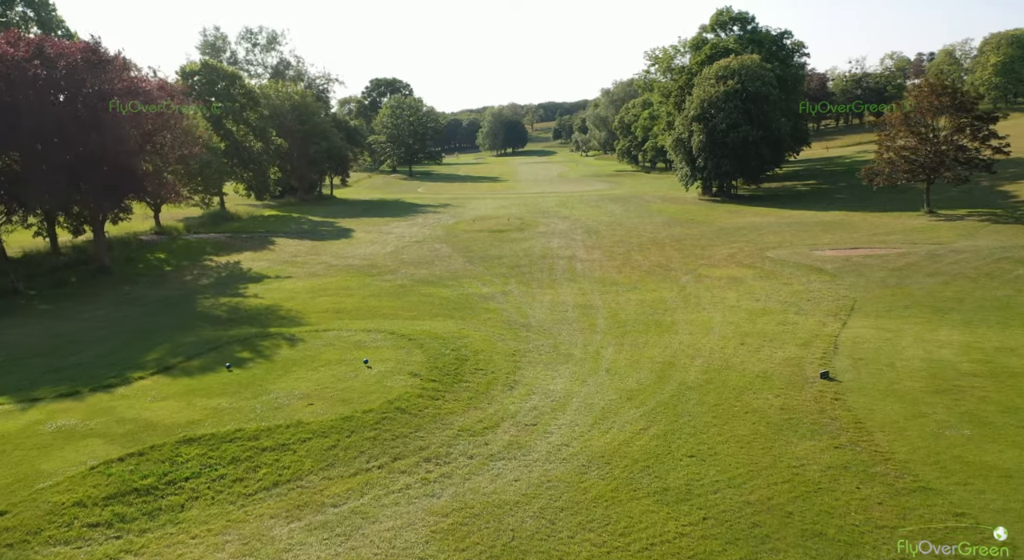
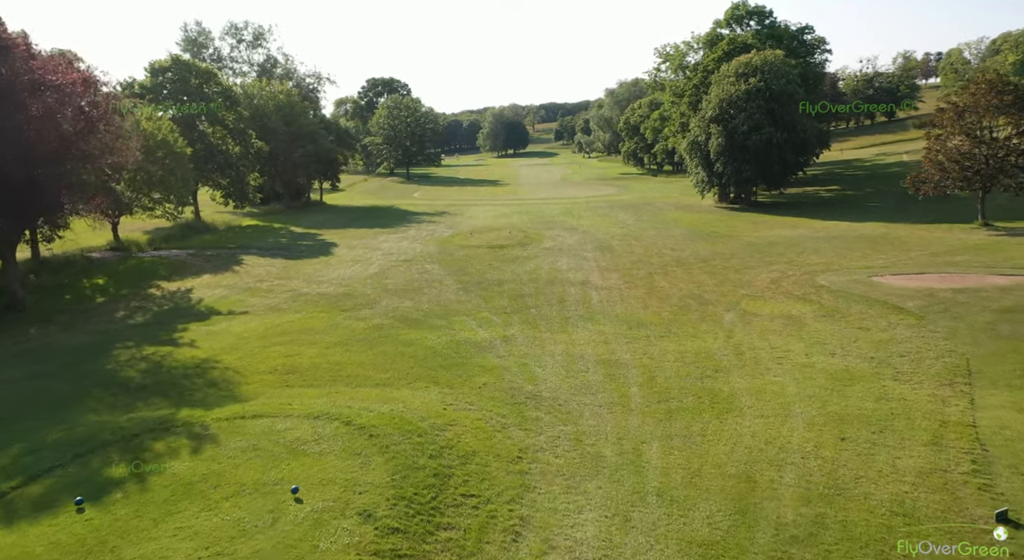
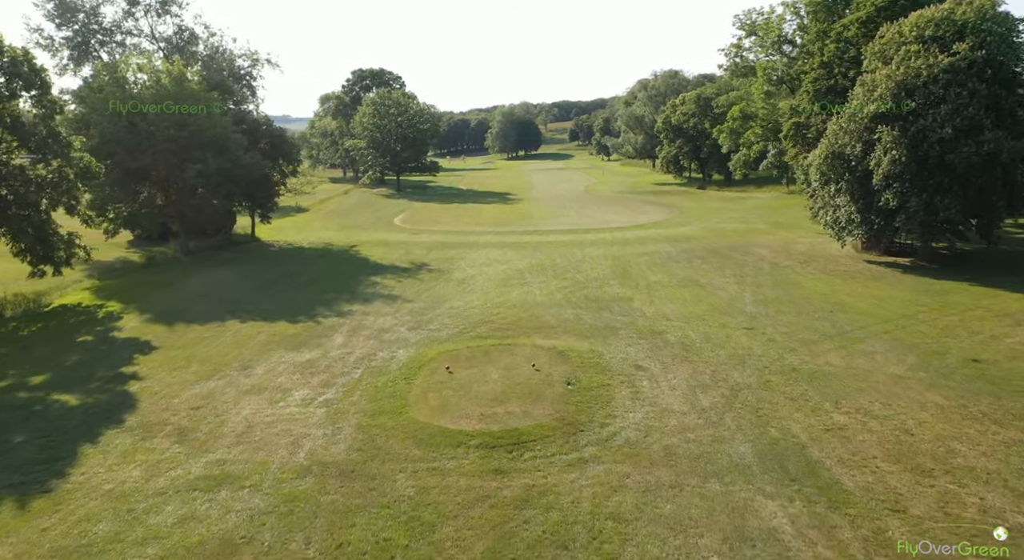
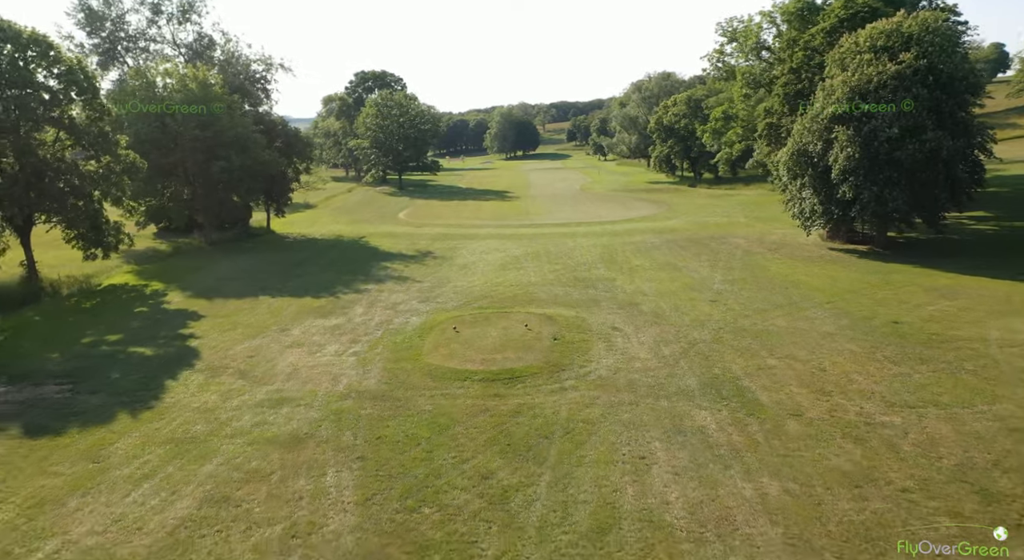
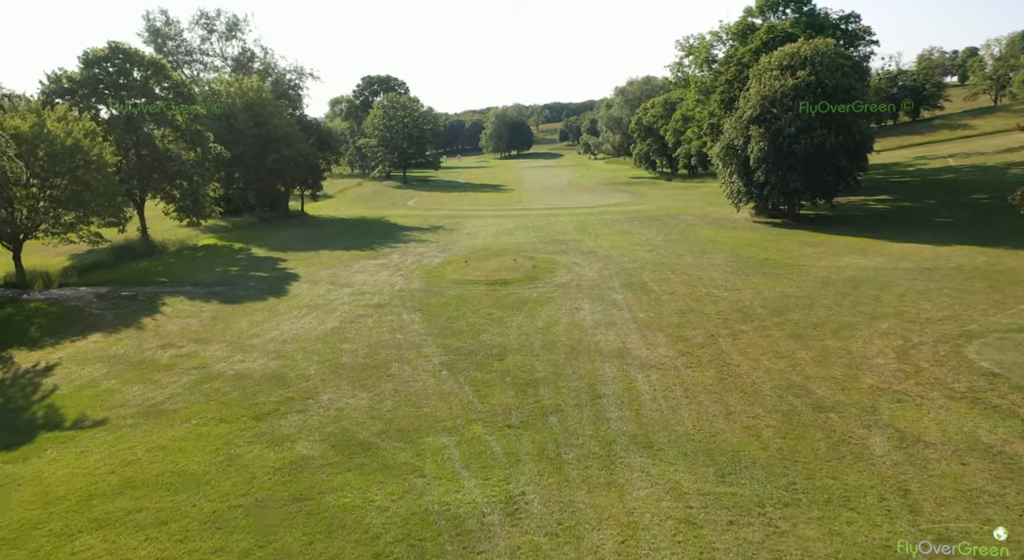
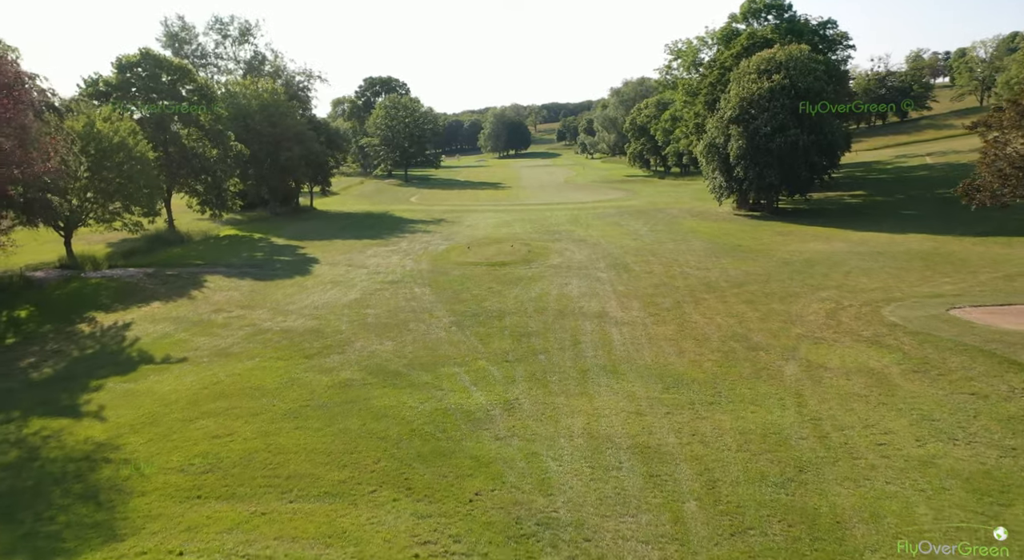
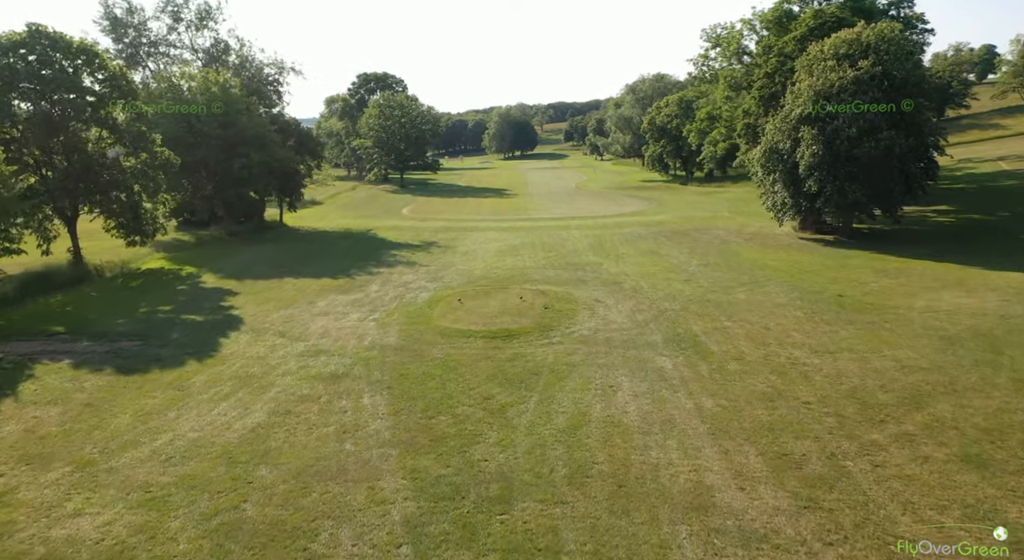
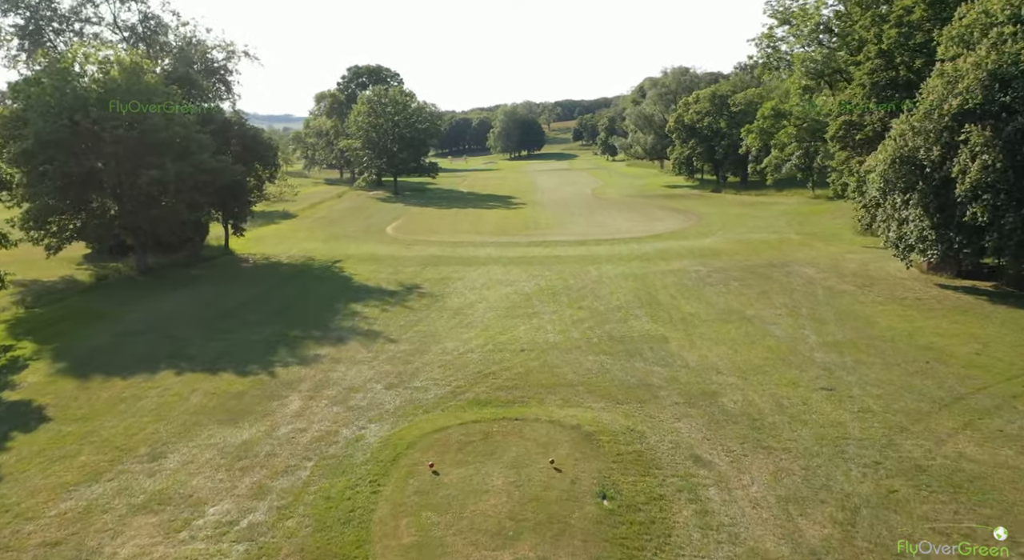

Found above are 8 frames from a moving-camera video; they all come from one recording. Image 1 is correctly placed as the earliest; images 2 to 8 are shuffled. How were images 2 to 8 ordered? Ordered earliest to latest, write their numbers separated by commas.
2, 6, 5, 7, 4, 3, 8
